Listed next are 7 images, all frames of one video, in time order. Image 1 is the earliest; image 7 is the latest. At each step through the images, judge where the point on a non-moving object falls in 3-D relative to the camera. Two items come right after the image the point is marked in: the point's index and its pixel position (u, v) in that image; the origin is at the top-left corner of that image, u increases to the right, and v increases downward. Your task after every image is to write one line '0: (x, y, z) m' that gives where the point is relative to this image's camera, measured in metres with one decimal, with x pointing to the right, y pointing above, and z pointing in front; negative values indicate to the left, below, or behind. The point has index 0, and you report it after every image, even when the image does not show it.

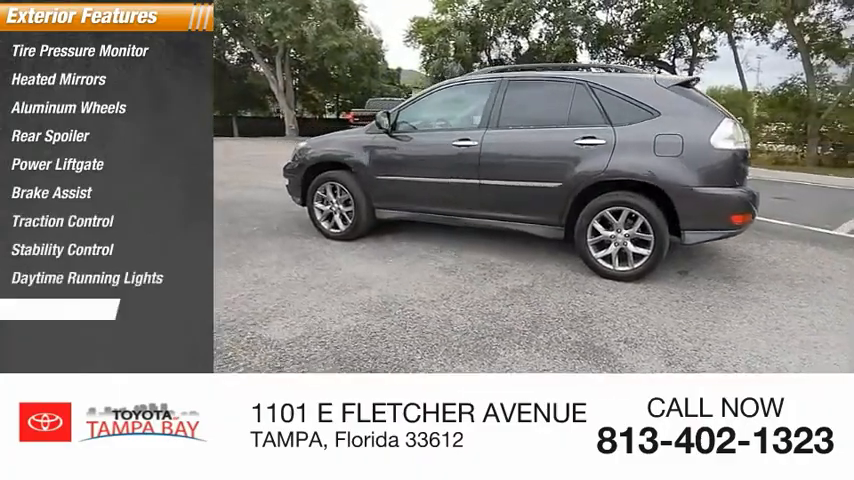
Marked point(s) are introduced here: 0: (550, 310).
0: (+1.1, -0.6, +4.4) m
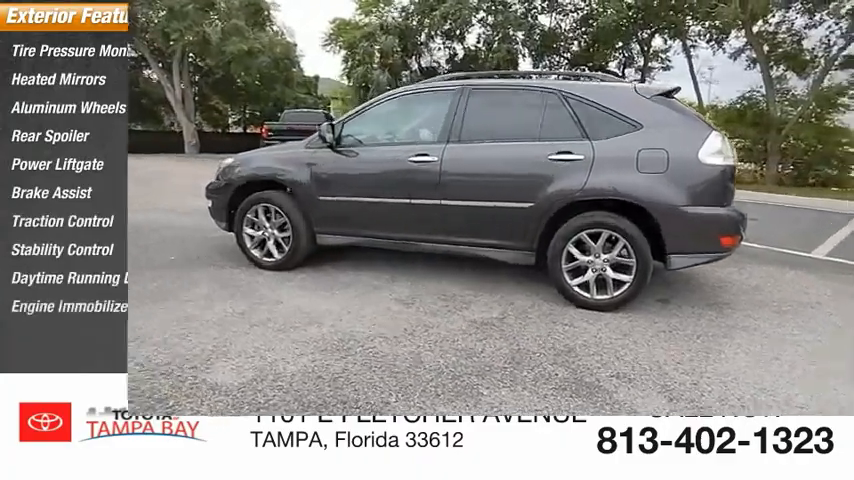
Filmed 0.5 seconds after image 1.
0: (+0.8, -0.8, +4.0) m
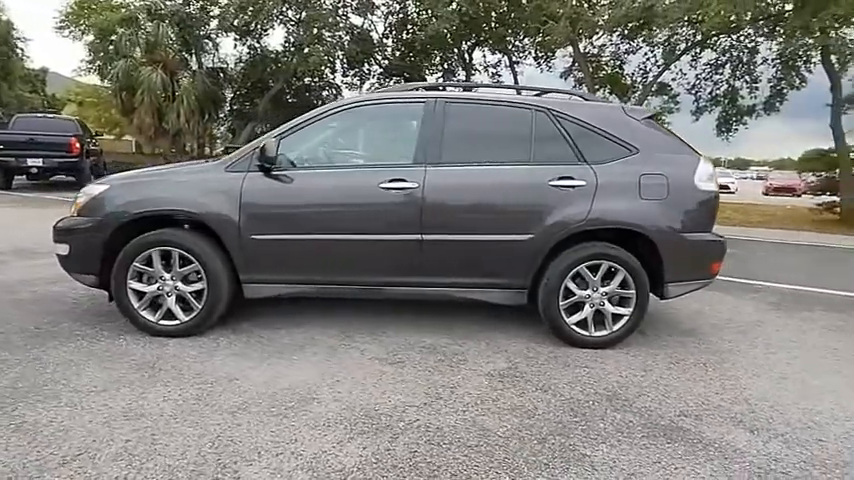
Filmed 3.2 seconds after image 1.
0: (+1.0, -1.0, +3.5) m
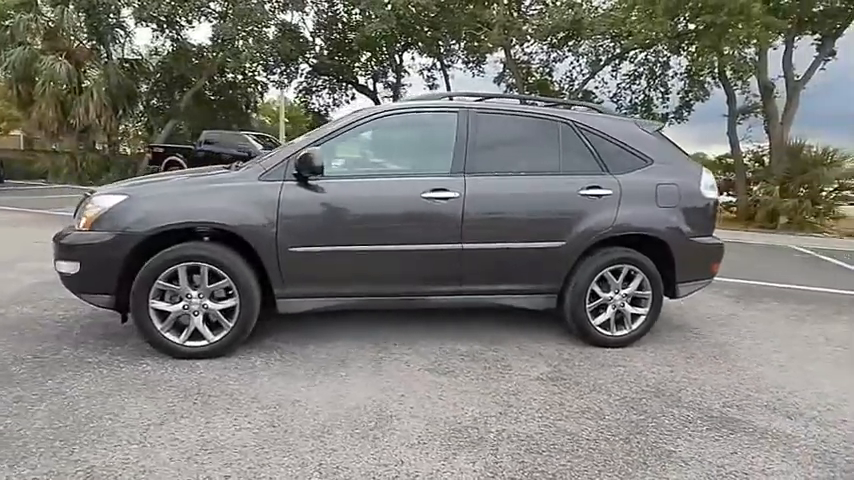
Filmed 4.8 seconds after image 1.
0: (+1.4, -1.1, +3.8) m
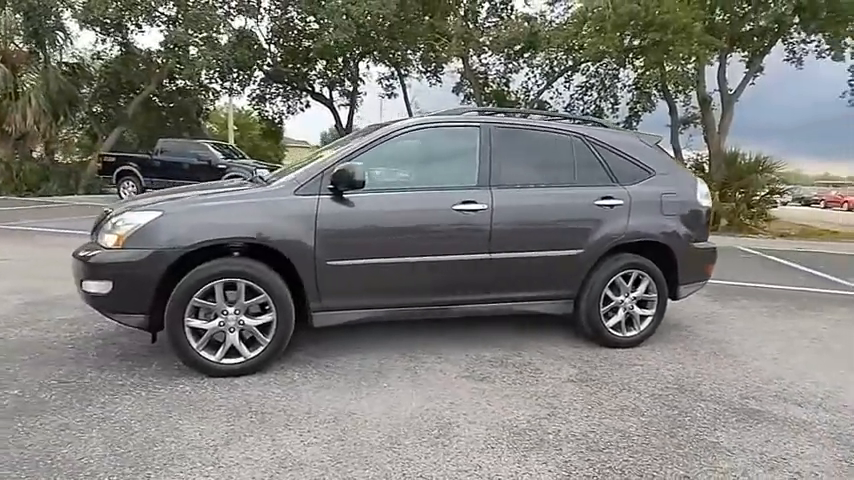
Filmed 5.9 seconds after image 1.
0: (+1.7, -1.1, +4.0) m
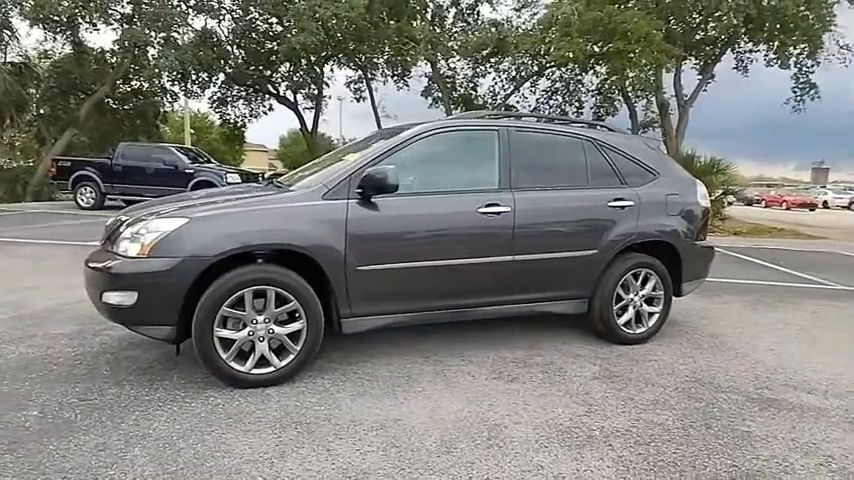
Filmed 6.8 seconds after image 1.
0: (+1.9, -1.1, +4.1) m
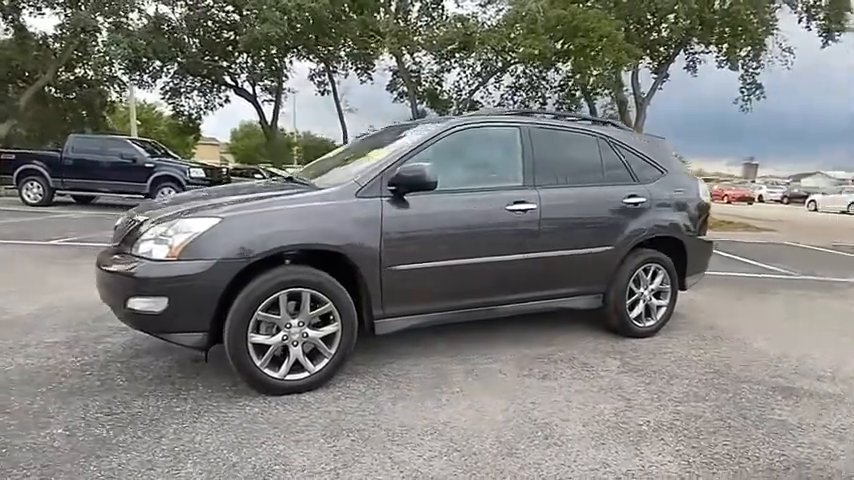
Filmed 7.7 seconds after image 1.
0: (+2.2, -1.1, +4.3) m
